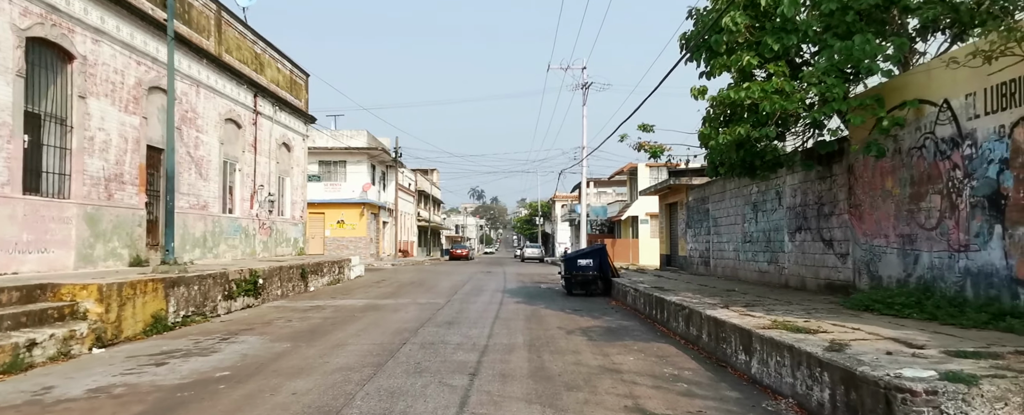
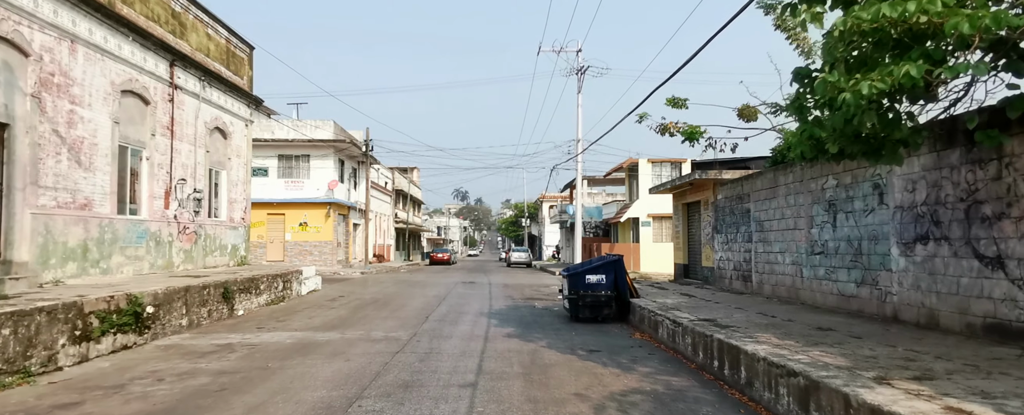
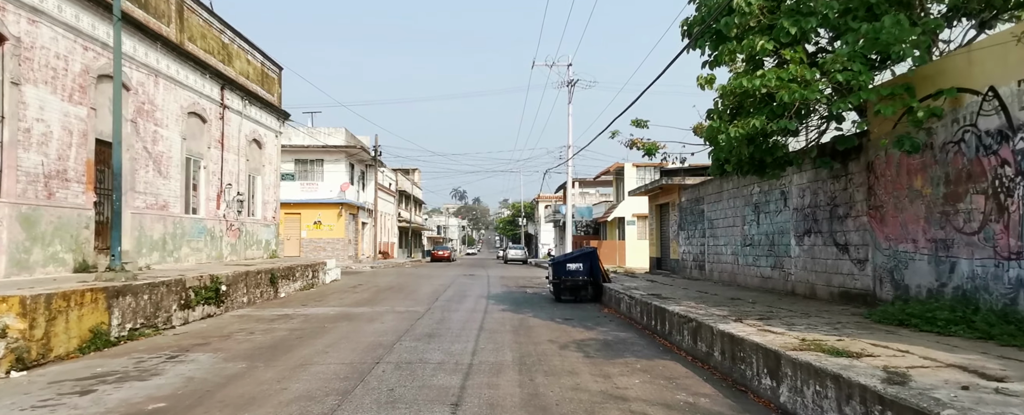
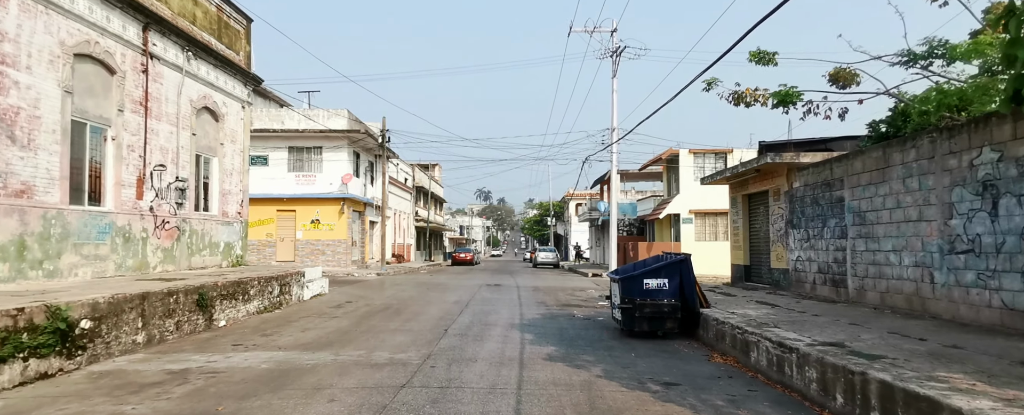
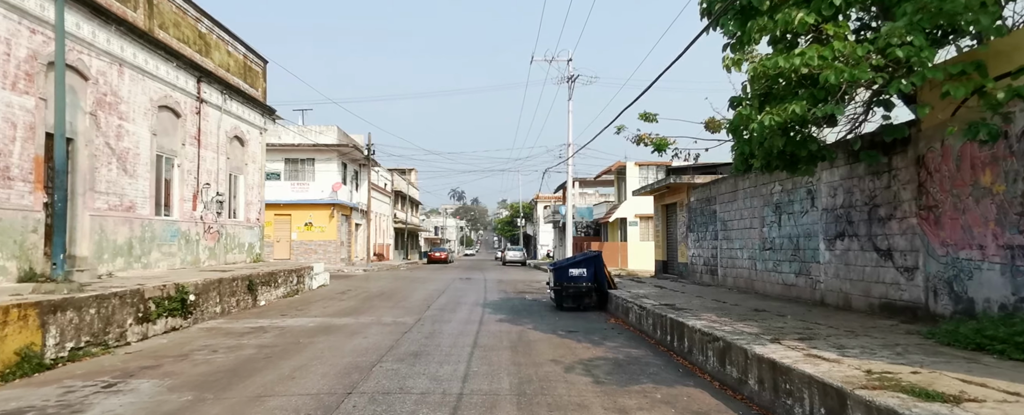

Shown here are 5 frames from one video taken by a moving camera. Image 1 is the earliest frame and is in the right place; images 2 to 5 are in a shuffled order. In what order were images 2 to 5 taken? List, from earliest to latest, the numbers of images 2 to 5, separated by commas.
3, 5, 2, 4
